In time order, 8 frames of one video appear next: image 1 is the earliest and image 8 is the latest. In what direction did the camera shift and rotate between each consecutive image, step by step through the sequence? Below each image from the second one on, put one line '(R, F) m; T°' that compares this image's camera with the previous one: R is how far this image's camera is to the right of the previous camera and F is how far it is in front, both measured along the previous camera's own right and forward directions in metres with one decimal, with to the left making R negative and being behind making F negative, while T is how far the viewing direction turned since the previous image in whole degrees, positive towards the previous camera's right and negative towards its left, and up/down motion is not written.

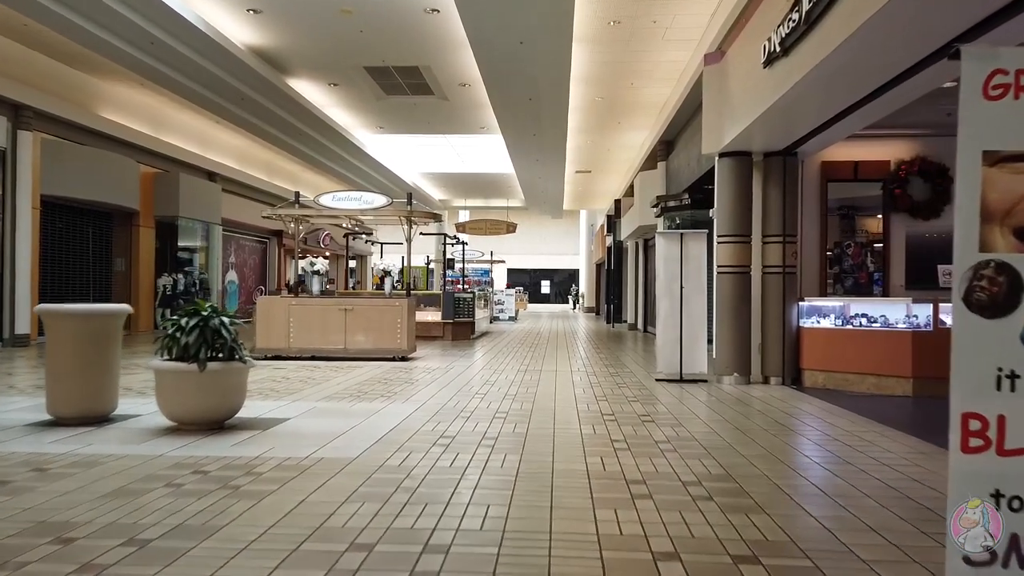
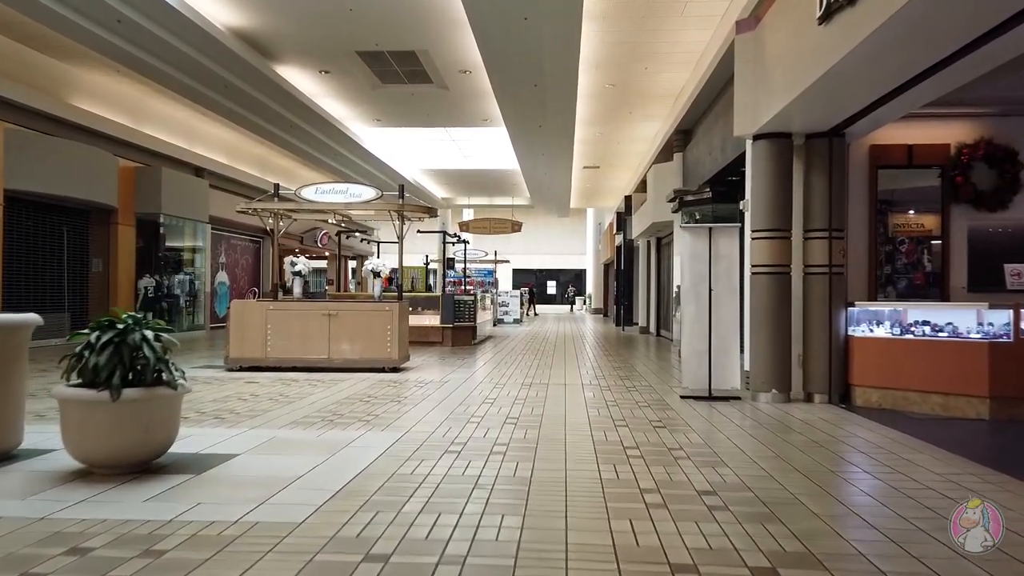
(0.0, +1.1) m; 0°
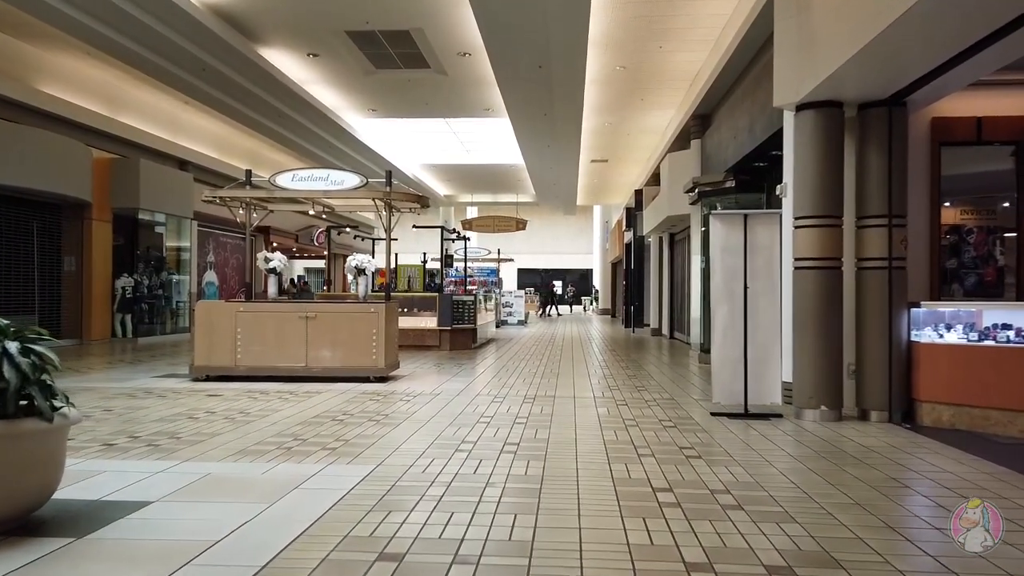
(0.0, +1.1) m; 0°
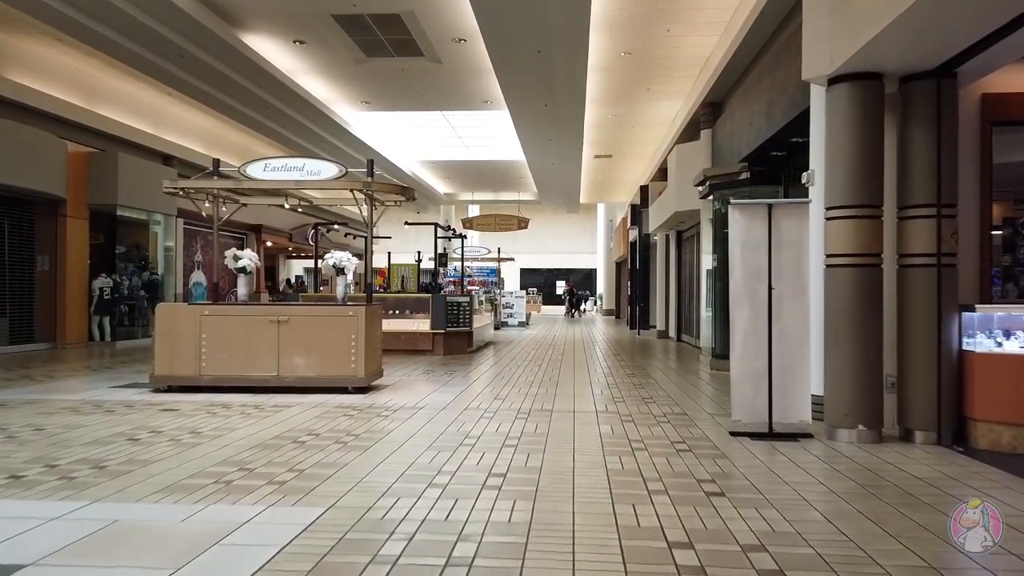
(+0.1, +0.8) m; 0°
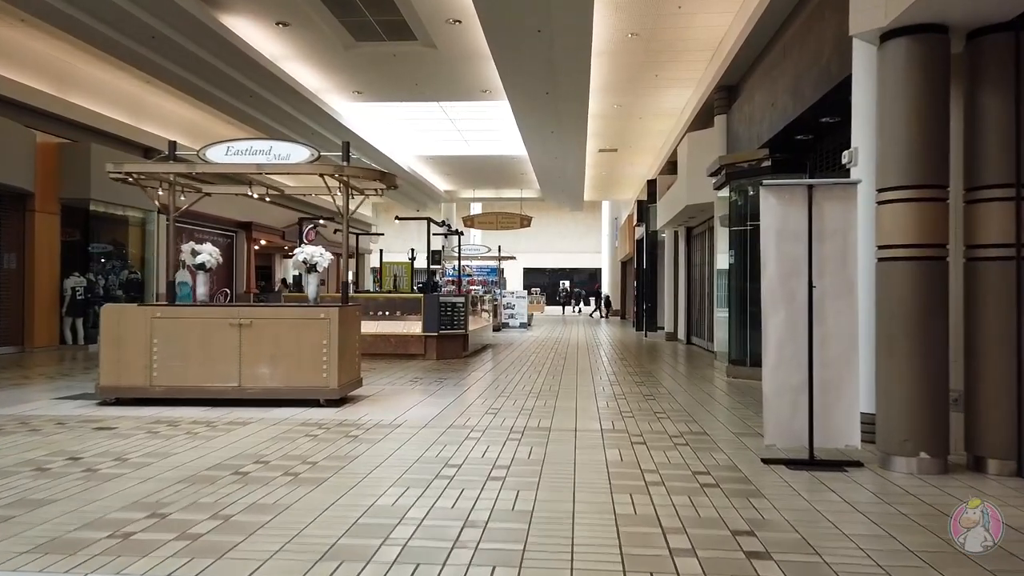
(+0.1, +0.9) m; 0°
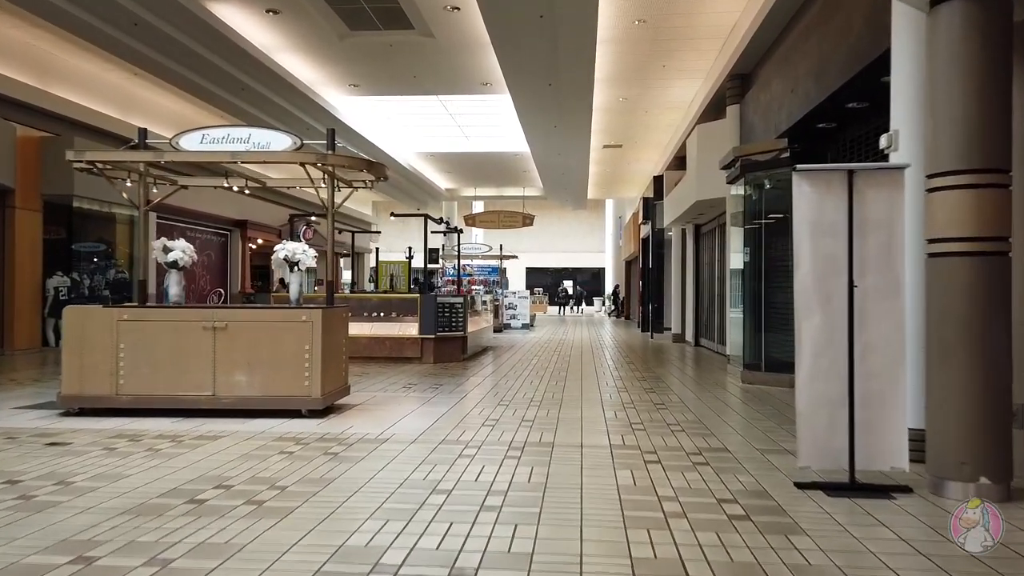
(0.0, +0.5) m; 0°
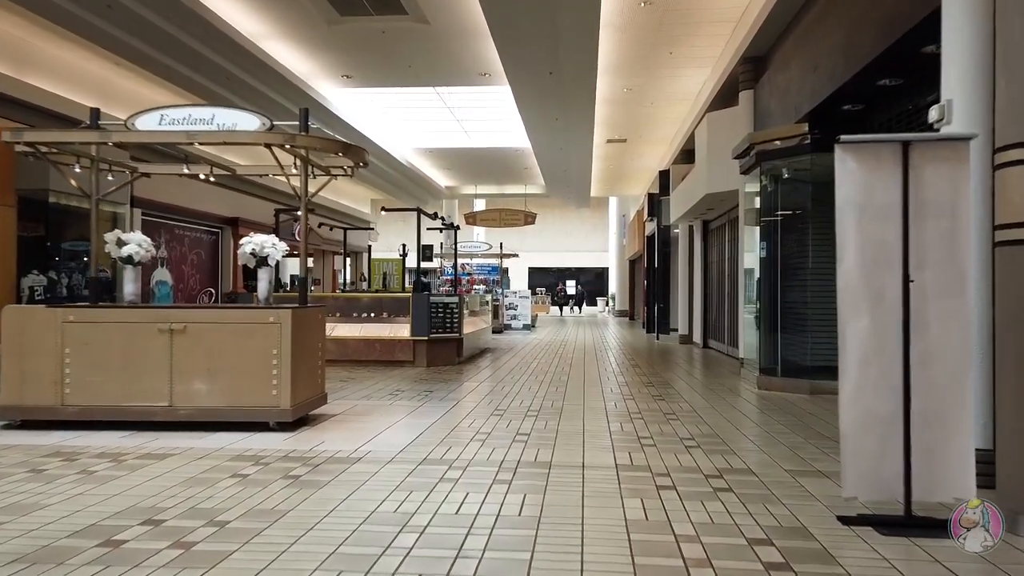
(+0.1, +0.6) m; 0°
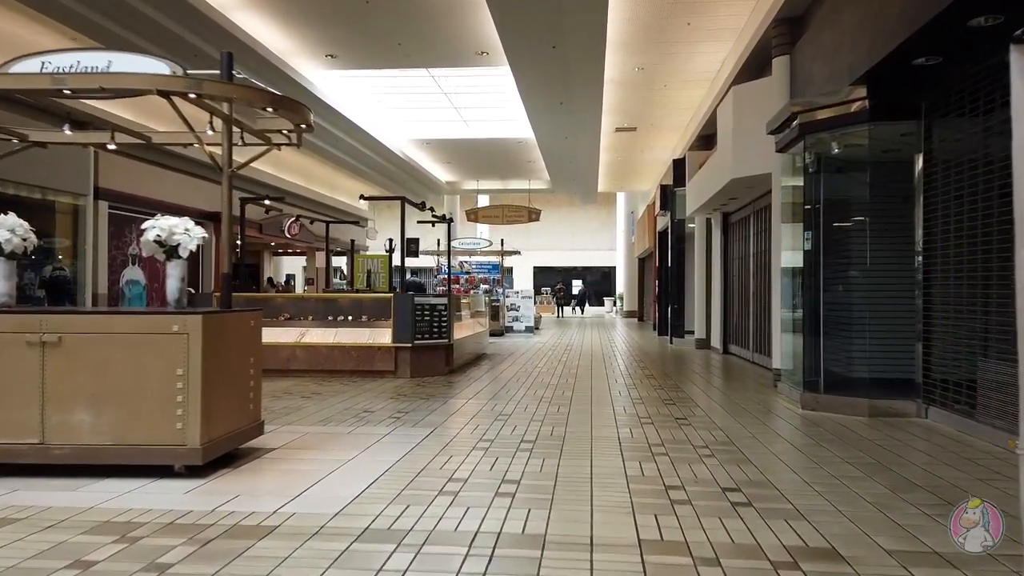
(+0.1, +1.3) m; 0°
